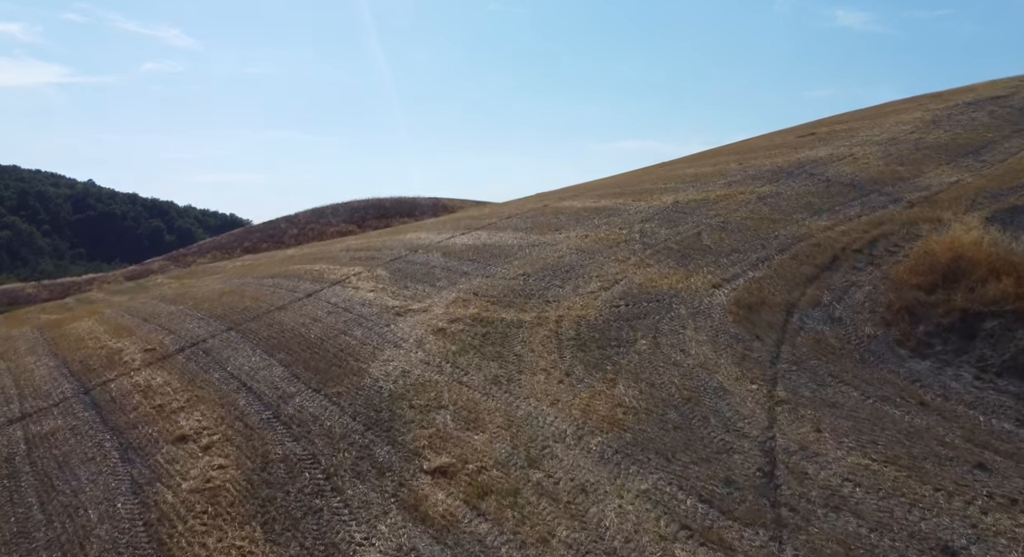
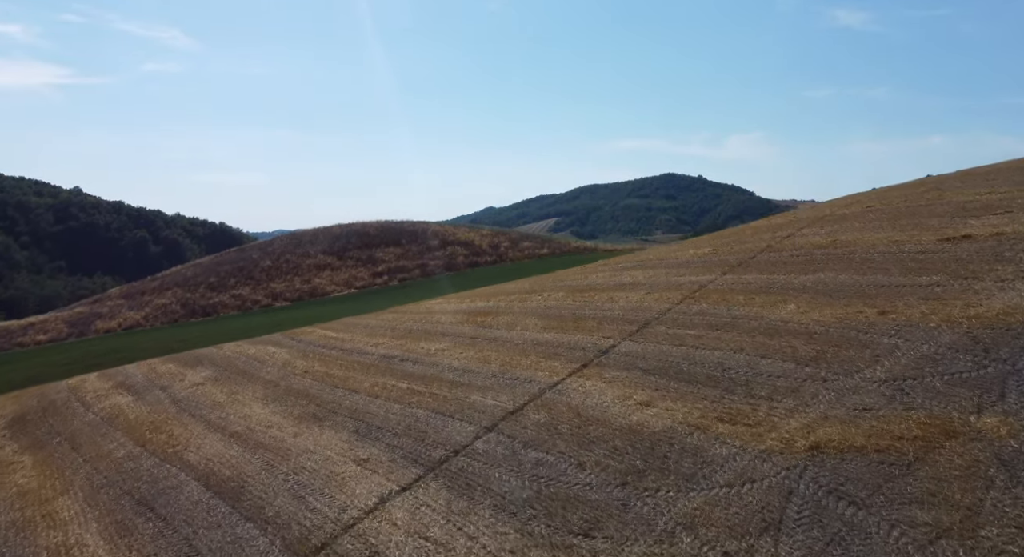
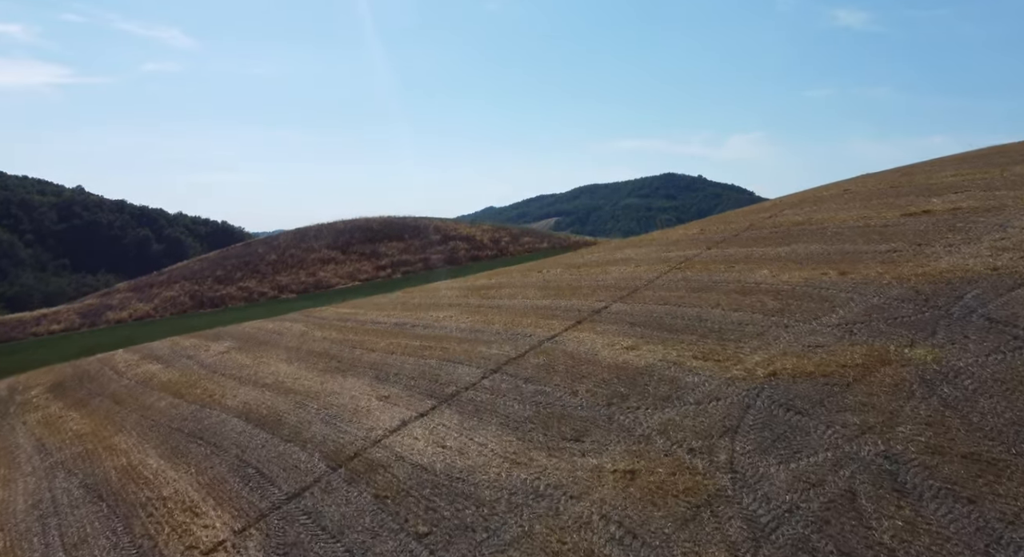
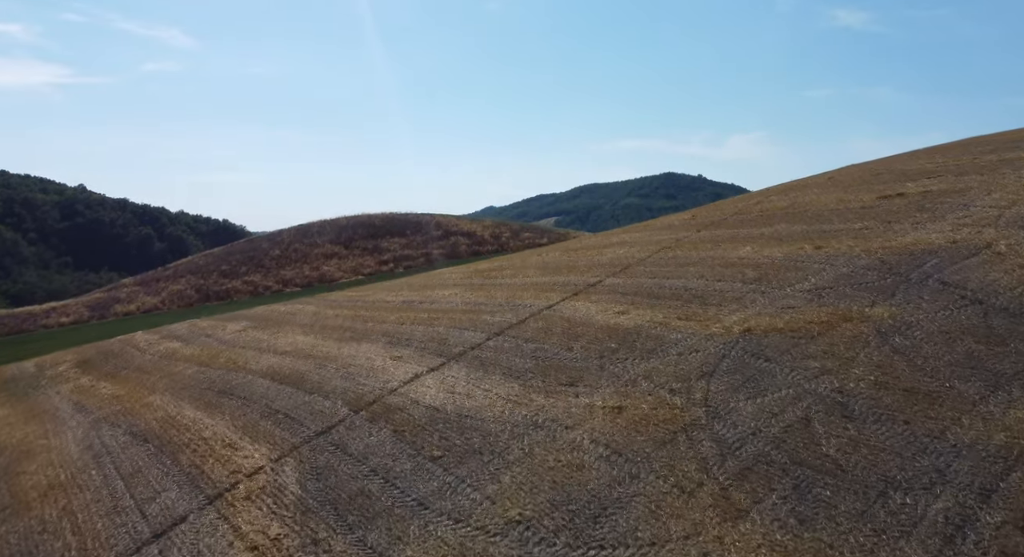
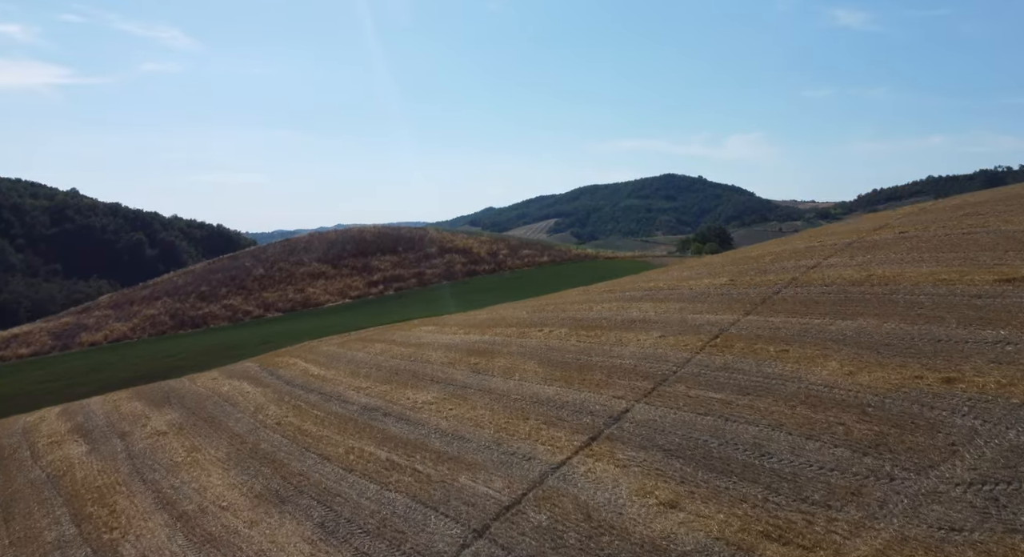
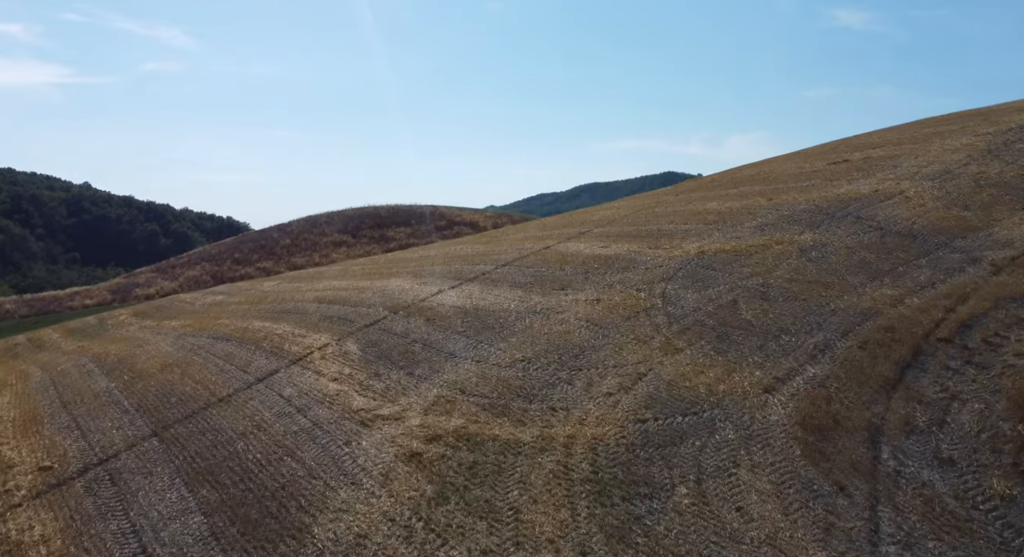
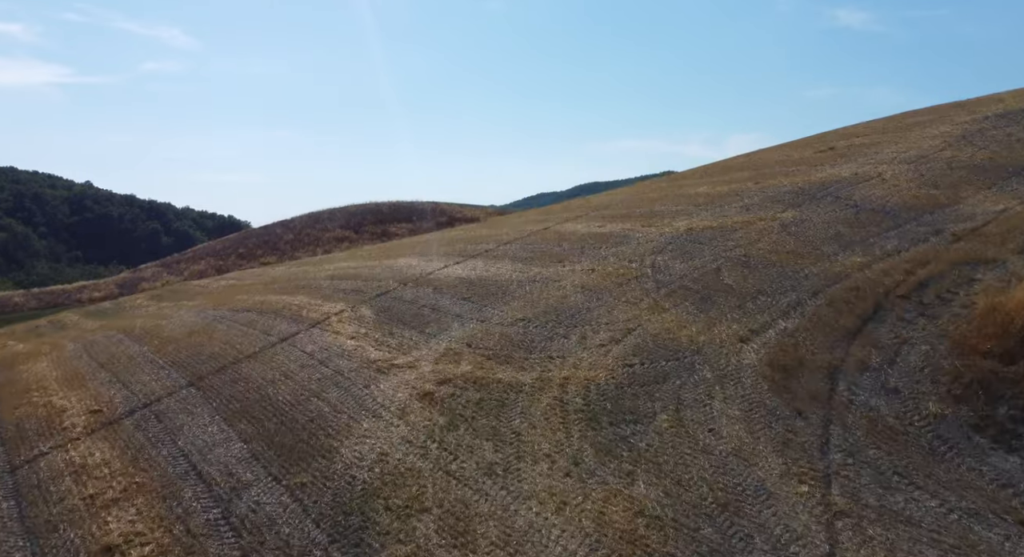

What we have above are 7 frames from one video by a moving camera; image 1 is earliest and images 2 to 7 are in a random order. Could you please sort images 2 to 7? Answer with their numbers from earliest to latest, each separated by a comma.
7, 6, 4, 3, 2, 5
